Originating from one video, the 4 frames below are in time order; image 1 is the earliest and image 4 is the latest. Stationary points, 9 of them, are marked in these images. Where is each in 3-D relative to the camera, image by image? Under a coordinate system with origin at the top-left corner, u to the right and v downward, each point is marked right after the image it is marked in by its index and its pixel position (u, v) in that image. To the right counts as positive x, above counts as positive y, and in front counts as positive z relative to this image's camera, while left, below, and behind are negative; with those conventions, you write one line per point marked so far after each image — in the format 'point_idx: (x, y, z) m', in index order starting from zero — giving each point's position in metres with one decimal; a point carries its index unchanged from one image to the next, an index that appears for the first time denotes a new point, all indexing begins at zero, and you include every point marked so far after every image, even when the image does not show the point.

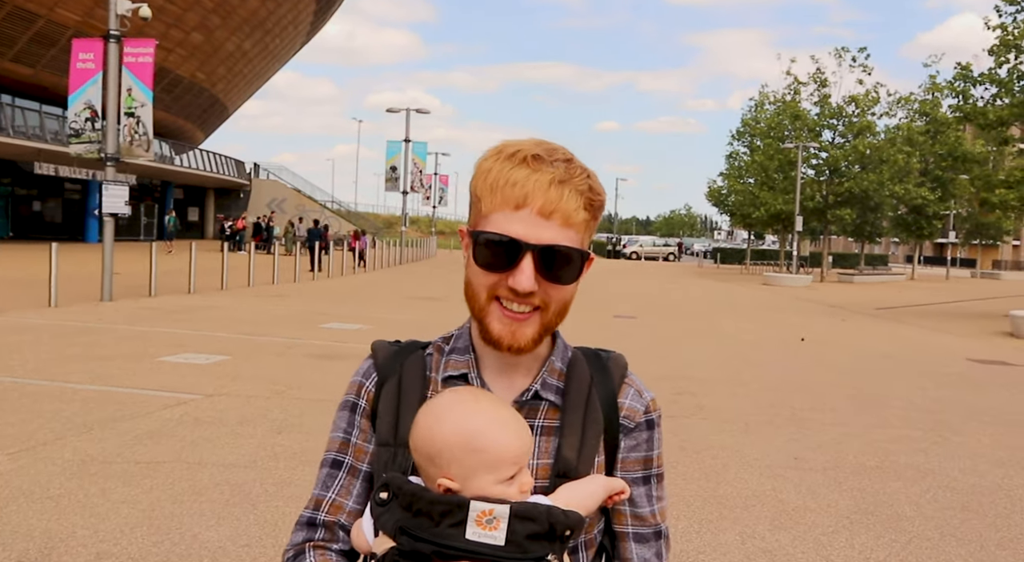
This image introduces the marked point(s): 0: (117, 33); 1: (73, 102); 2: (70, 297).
0: (-8.4, +5.3, +15.5) m
1: (-9.5, +3.9, +15.6) m
2: (-9.0, -0.3, +14.9) m
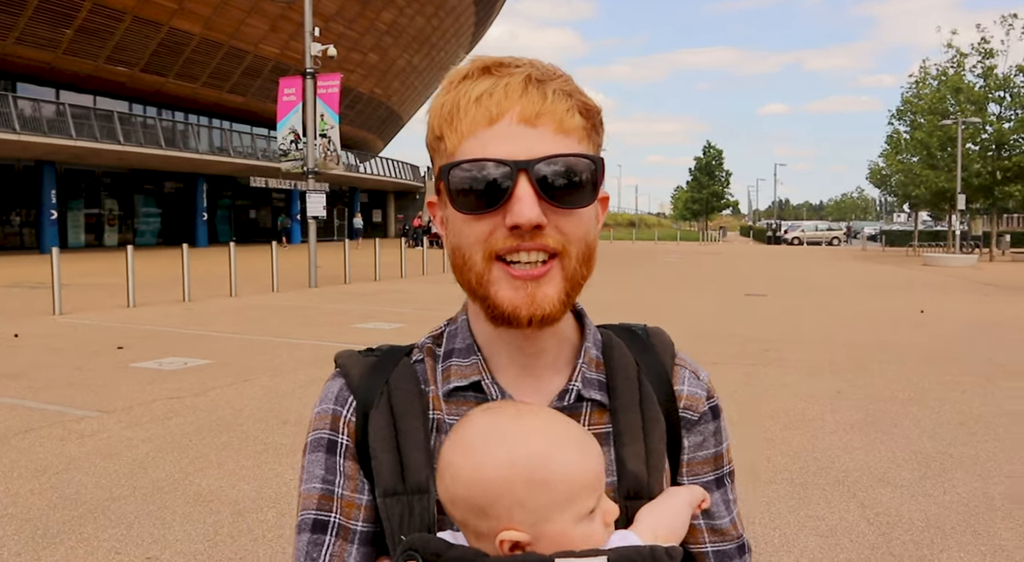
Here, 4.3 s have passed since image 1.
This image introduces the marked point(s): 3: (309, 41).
0: (-5.2, +5.6, +19.2) m
1: (-6.2, +4.1, +19.5) m
2: (-5.8, -0.1, +18.7) m
3: (-5.4, +6.5, +19.6) m
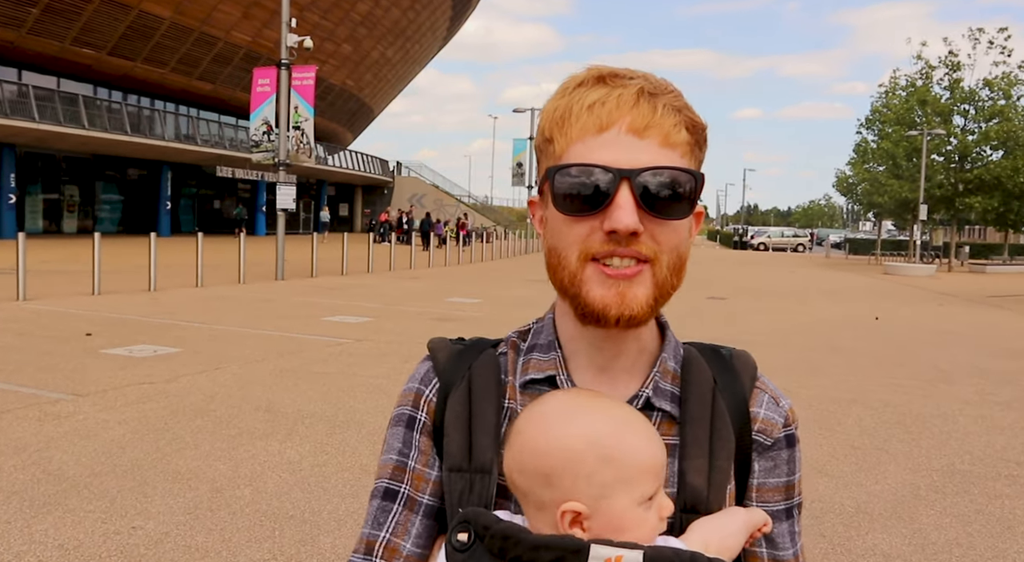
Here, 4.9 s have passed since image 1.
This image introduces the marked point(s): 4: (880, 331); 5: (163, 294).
0: (-5.9, +5.8, +19.2) m
1: (-6.9, +4.3, +19.5) m
2: (-6.6, +0.1, +18.7) m
3: (-6.1, +6.7, +19.6) m
4: (+6.6, -0.9, +13.2) m
5: (-7.0, -0.2, +14.6) m
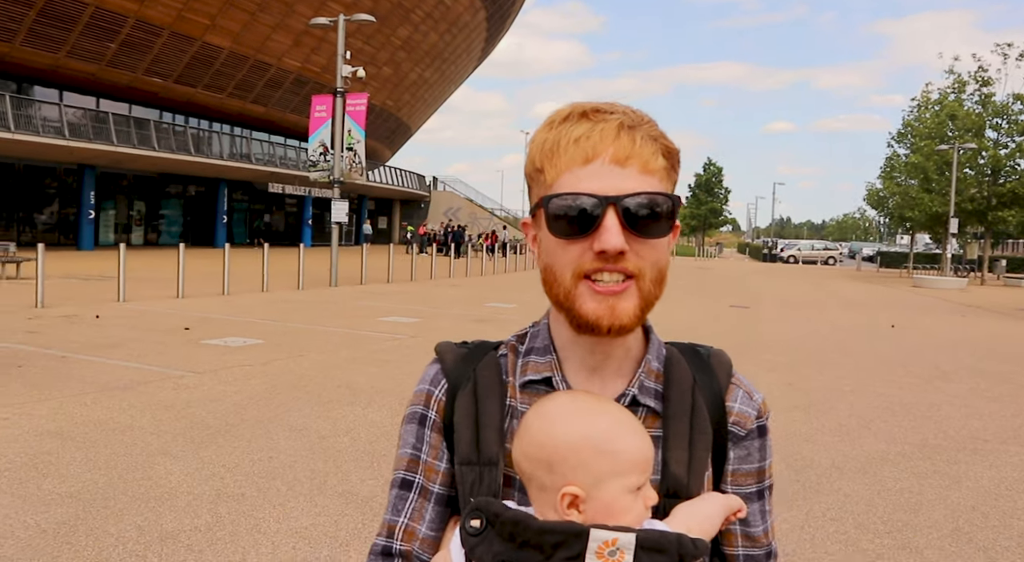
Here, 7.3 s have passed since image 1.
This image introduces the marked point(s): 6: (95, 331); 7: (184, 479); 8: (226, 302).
0: (-4.9, +5.5, +20.9) m
1: (-5.9, +4.1, +21.2) m
2: (-5.6, -0.1, +20.4) m
3: (-5.0, +6.4, +21.3) m
4: (+7.3, -1.0, +14.2) m
5: (-6.2, -0.4, +16.2) m
6: (-6.0, -0.7, +10.4) m
7: (-2.1, -1.3, +4.7) m
8: (-6.1, -0.5, +15.4) m
